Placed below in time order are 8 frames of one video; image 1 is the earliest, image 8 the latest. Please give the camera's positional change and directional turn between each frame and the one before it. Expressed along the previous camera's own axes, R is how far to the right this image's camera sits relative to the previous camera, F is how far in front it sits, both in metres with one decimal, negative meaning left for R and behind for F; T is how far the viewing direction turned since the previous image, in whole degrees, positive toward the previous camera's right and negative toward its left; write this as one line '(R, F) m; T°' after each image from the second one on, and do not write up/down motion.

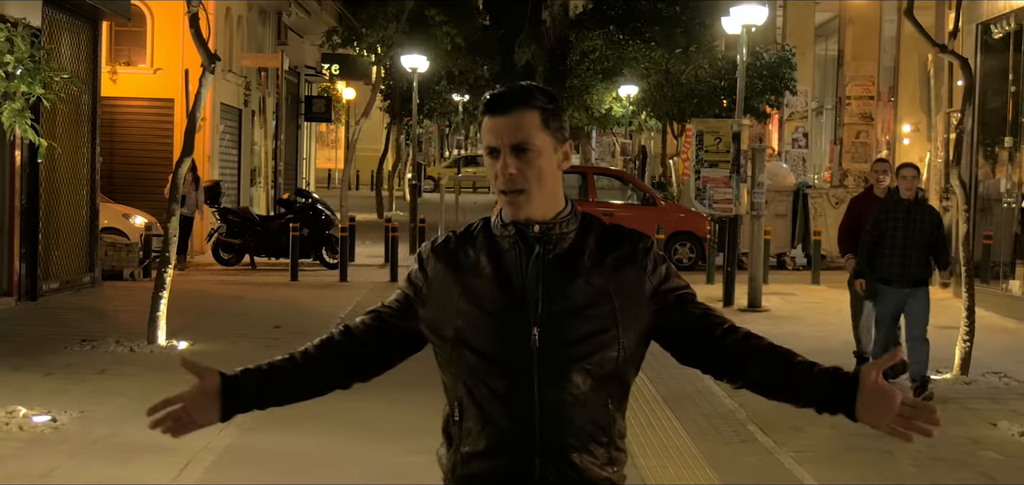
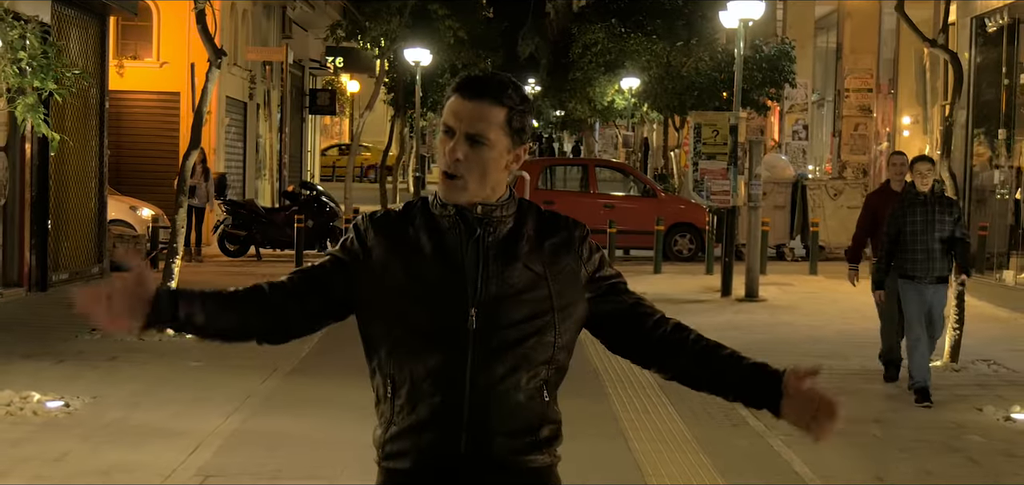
(0.0, -0.3) m; 0°
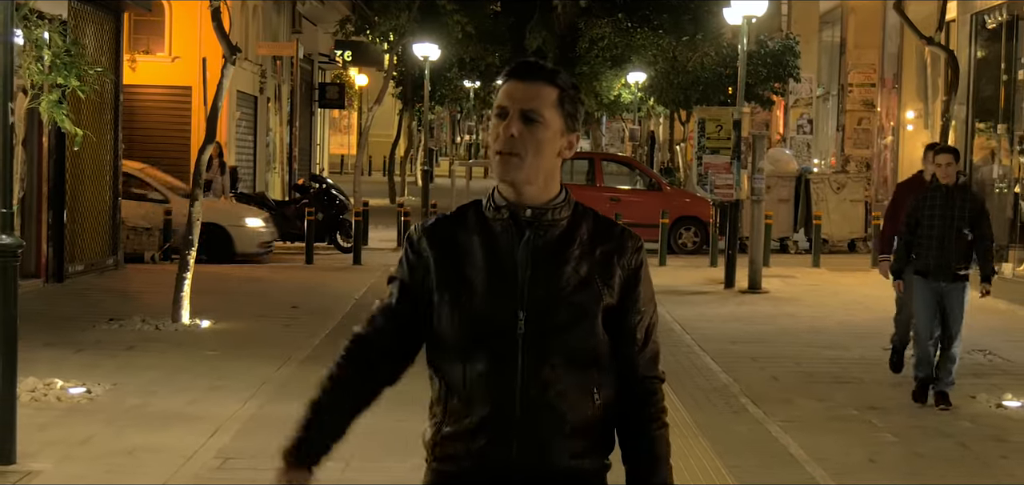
(0.0, -0.3) m; 0°
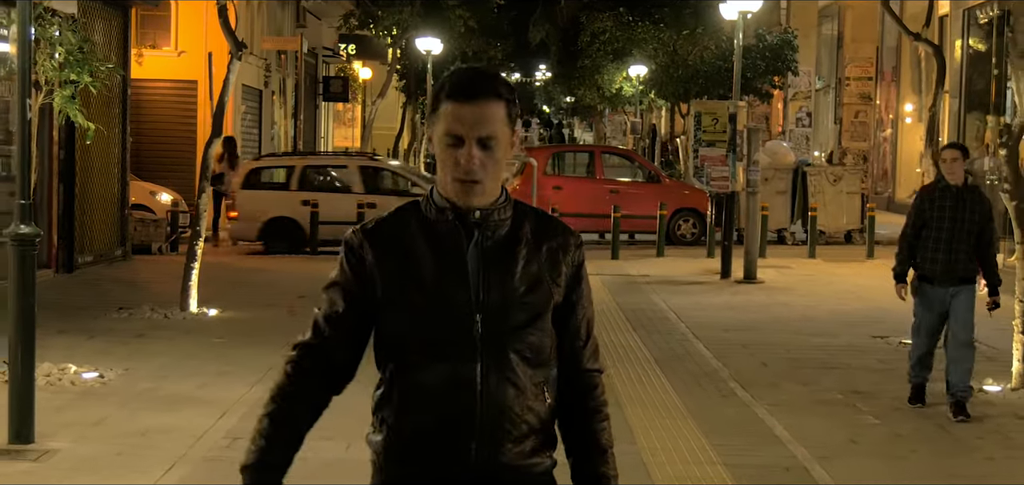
(0.0, -0.3) m; 0°
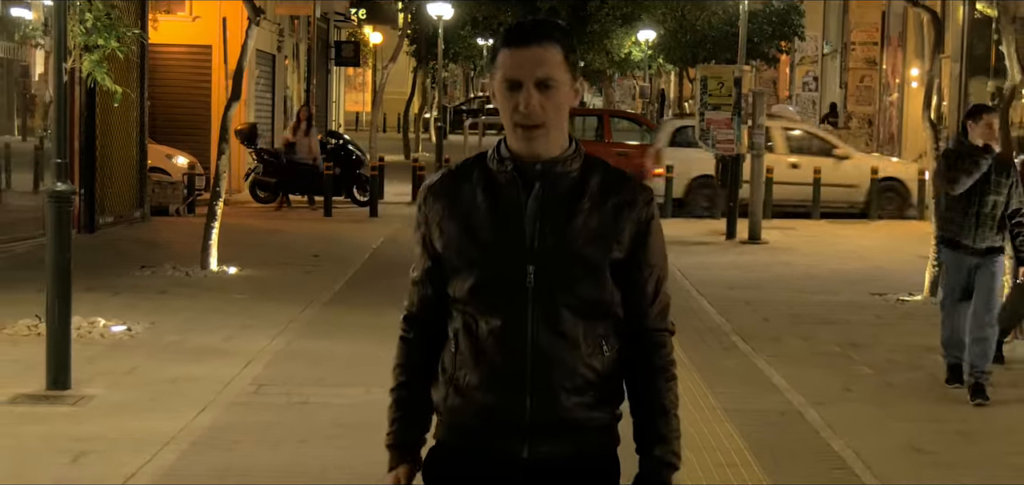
(0.0, -0.4) m; 0°
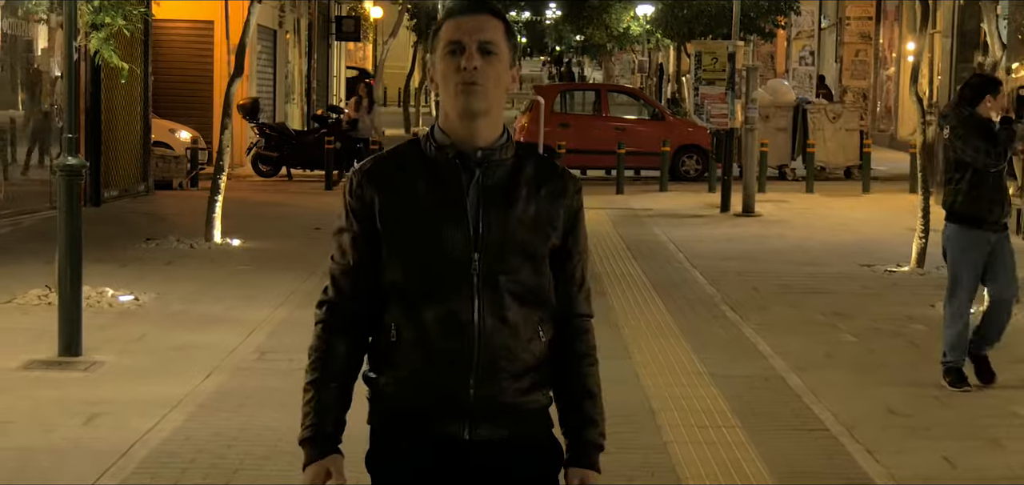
(0.0, -0.3) m; 0°
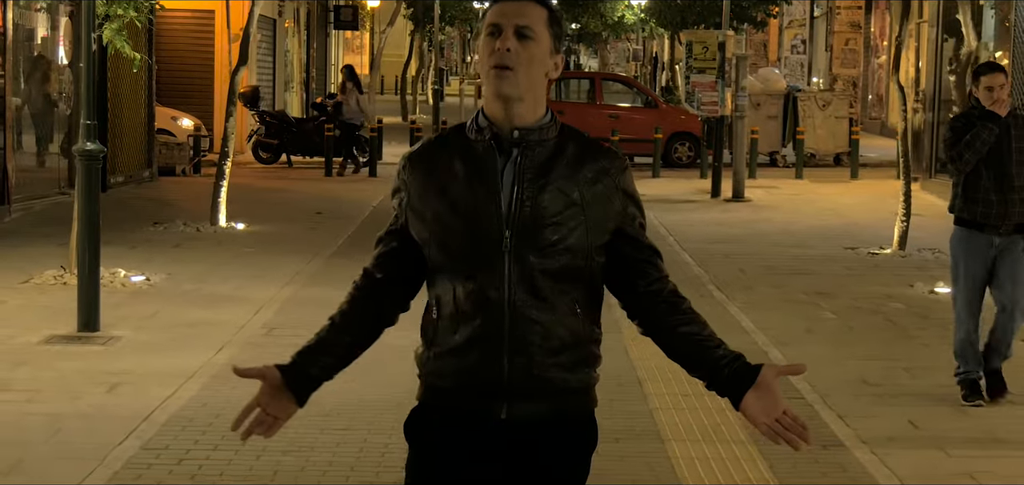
(0.0, -0.4) m; 0°
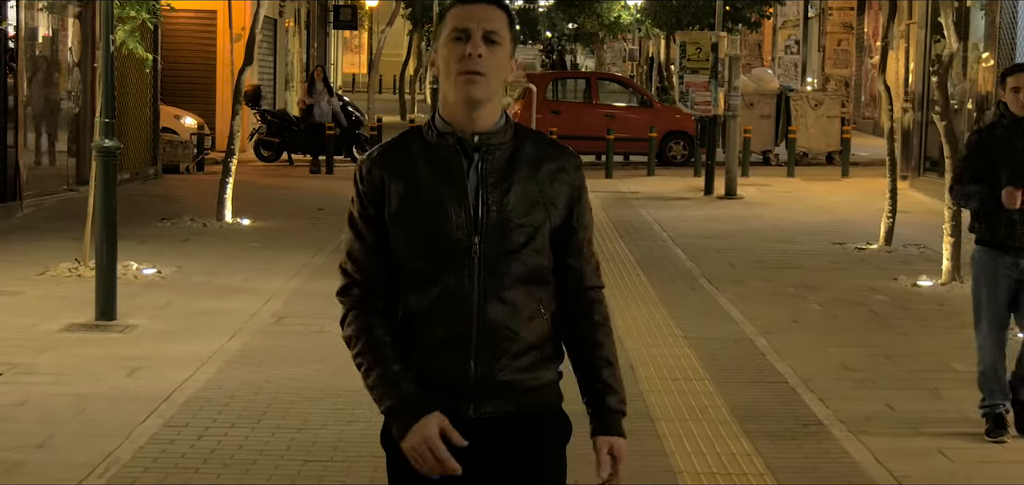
(0.0, -0.4) m; 0°
